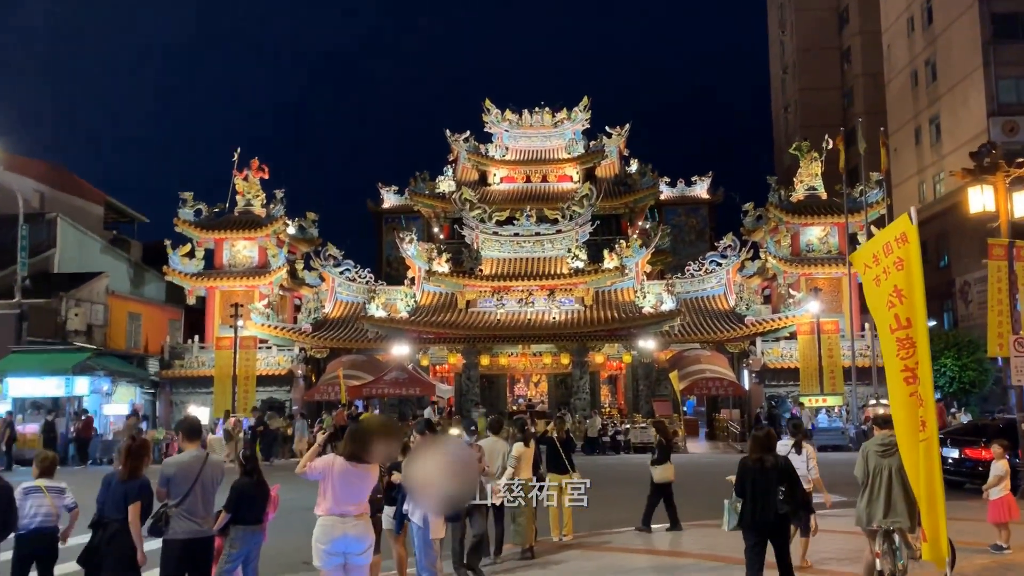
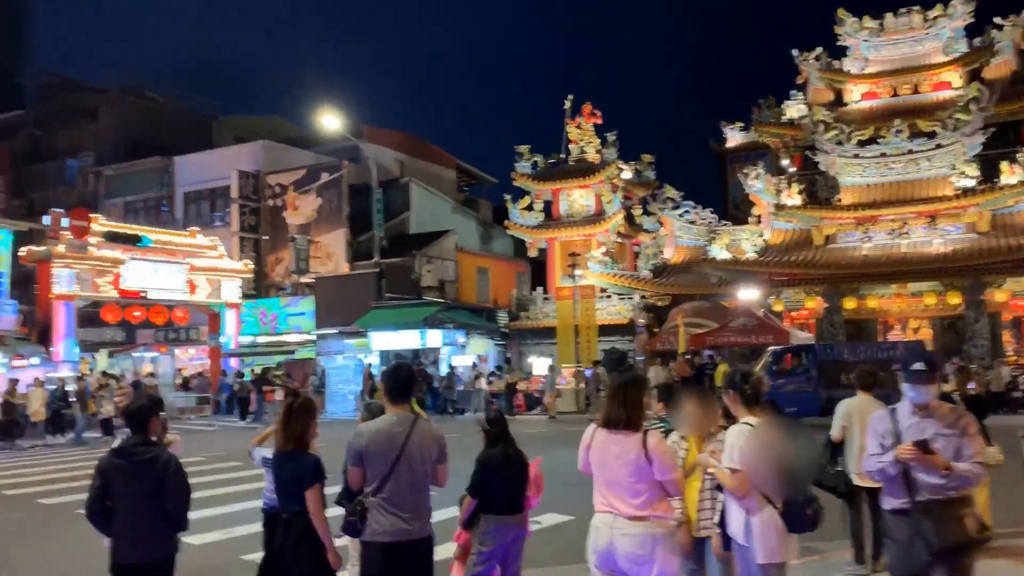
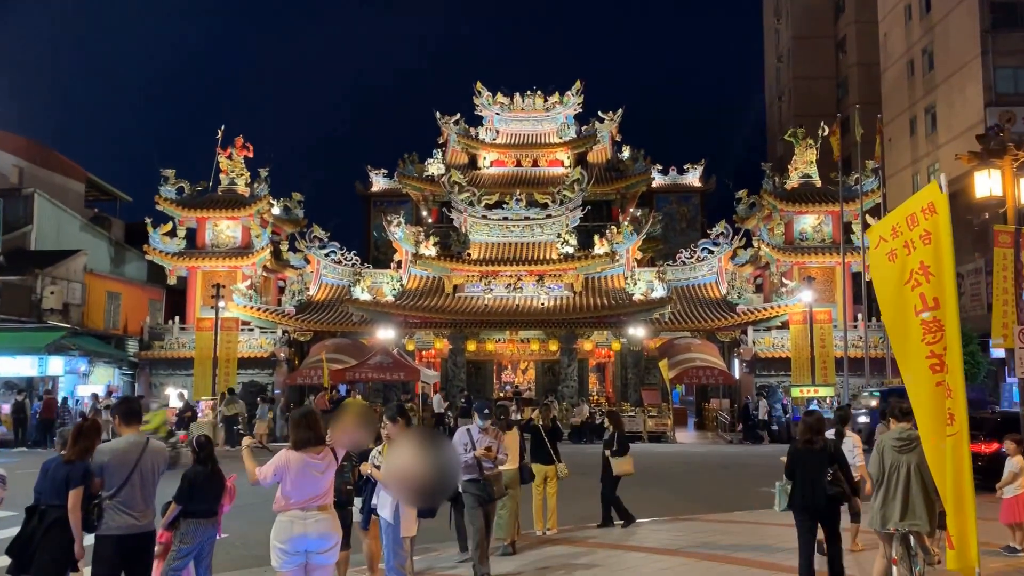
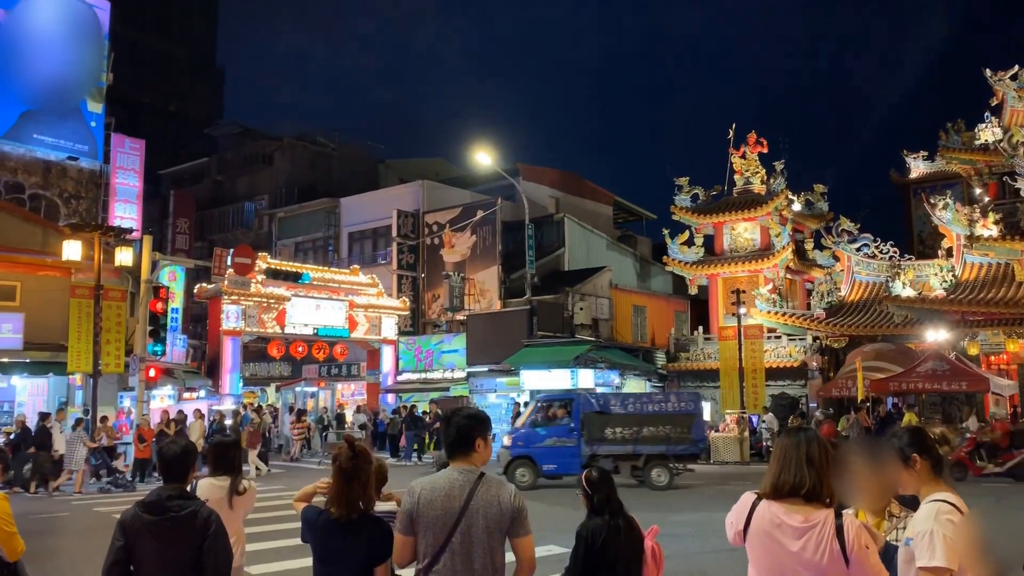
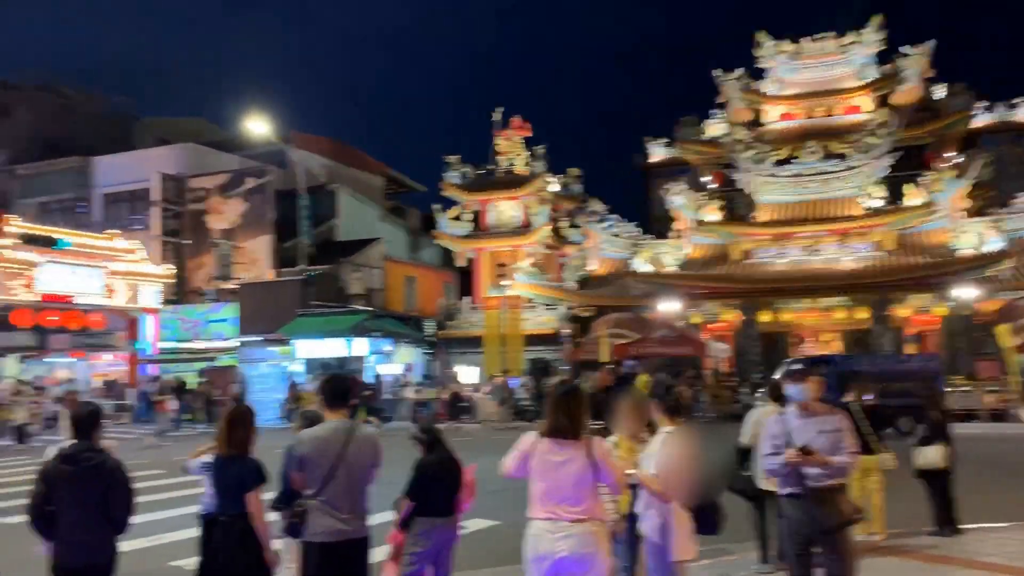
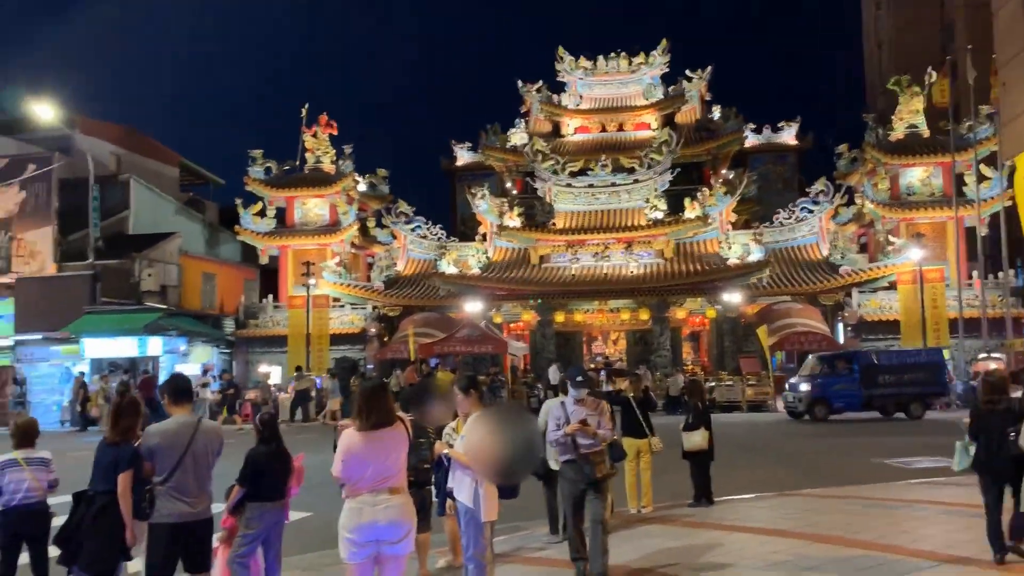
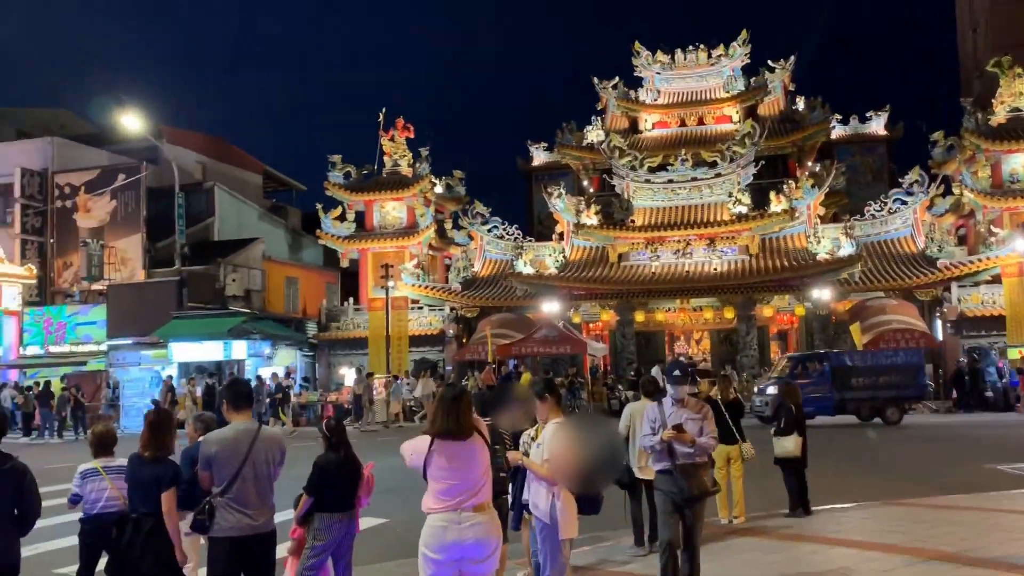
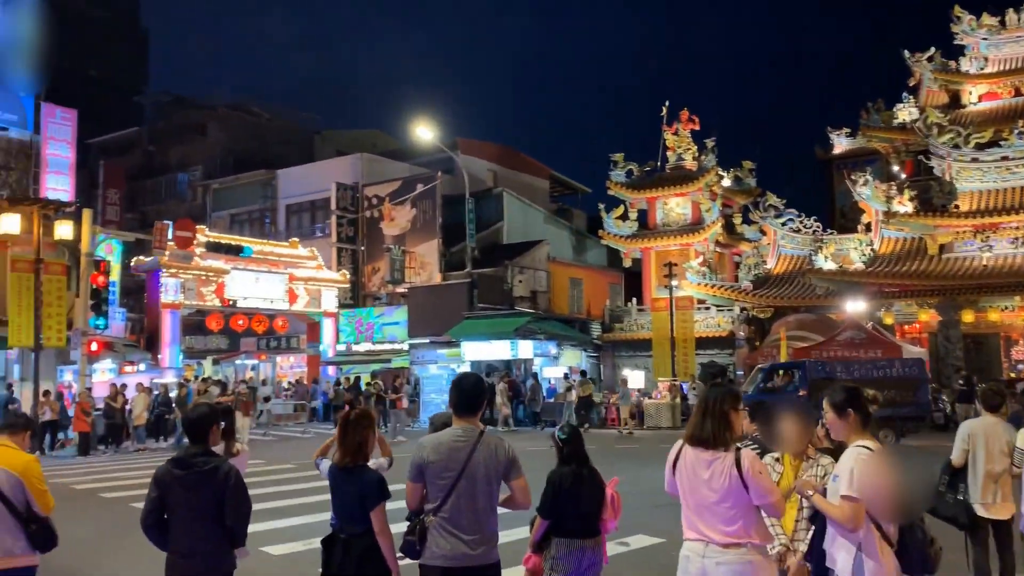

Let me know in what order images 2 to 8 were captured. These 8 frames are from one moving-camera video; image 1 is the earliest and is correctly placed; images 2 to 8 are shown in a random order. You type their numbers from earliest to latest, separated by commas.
3, 6, 7, 5, 2, 8, 4
